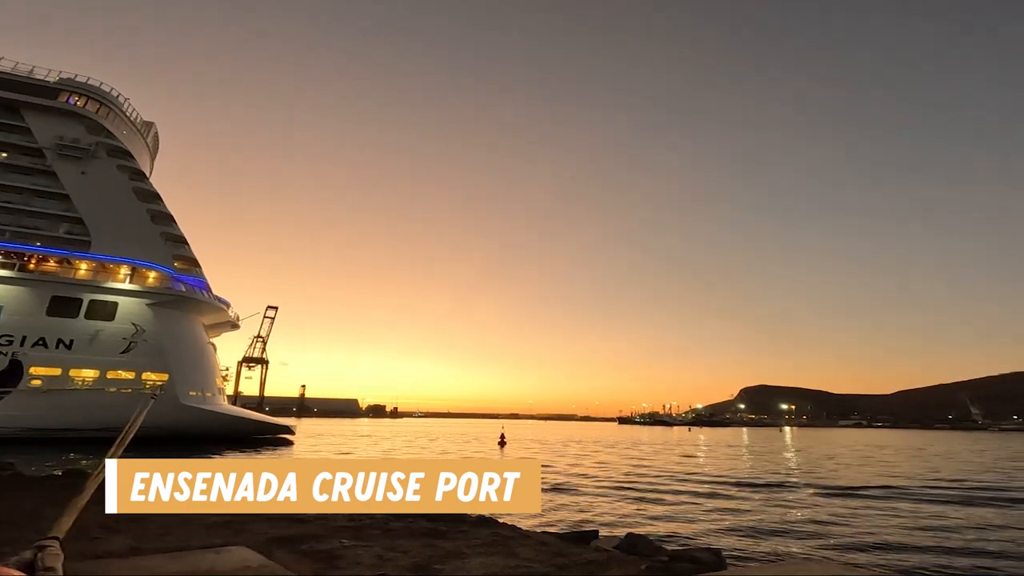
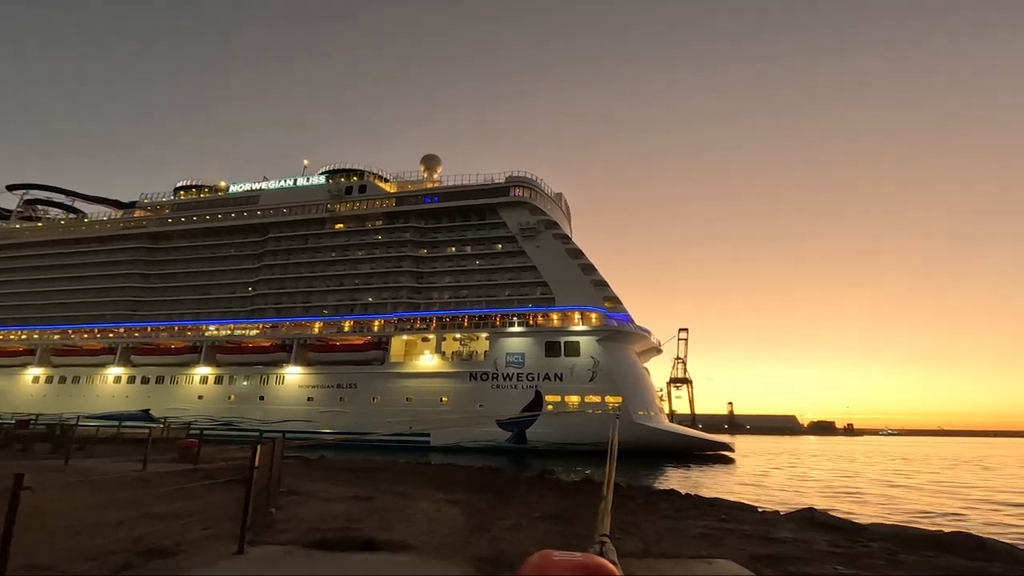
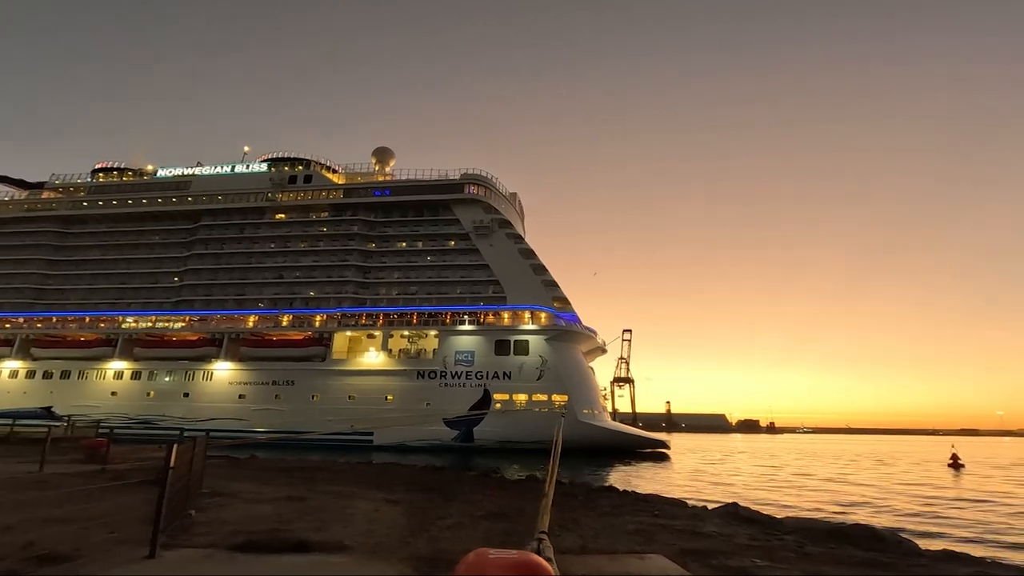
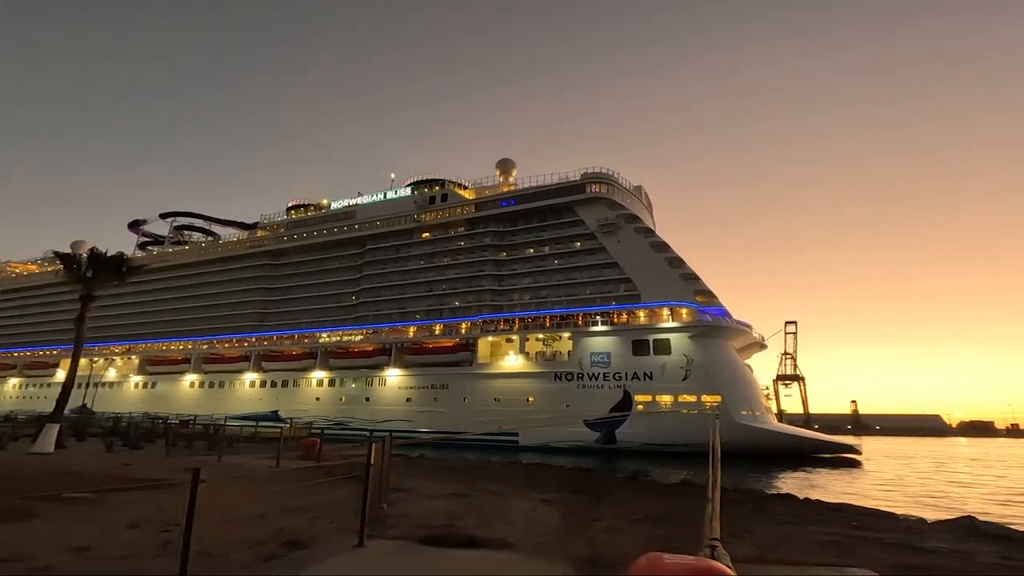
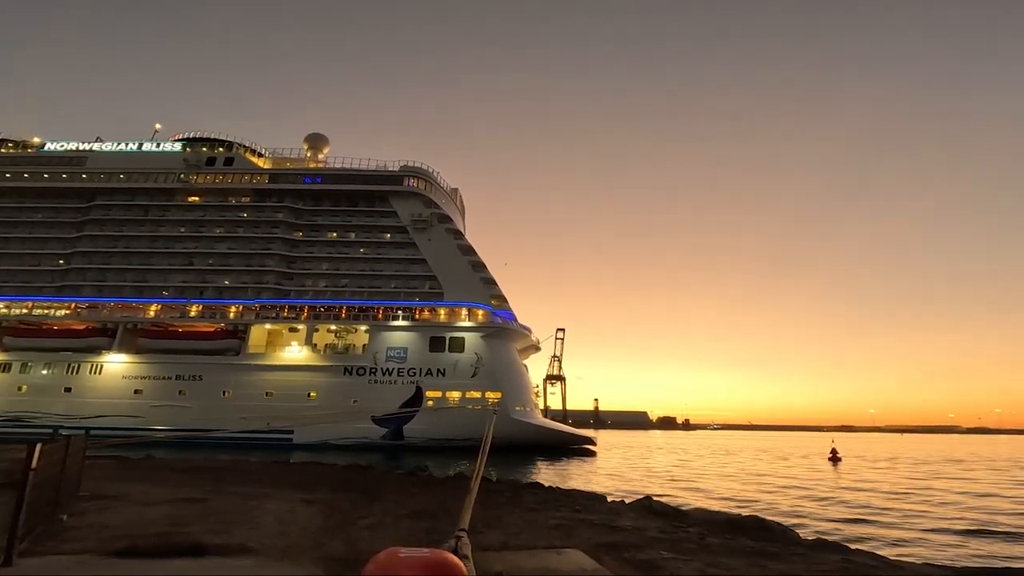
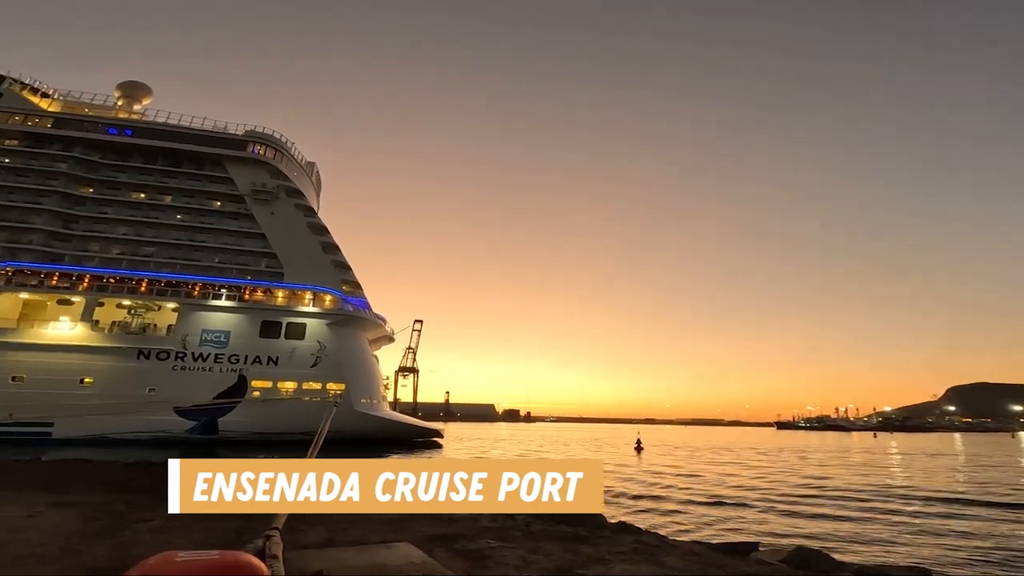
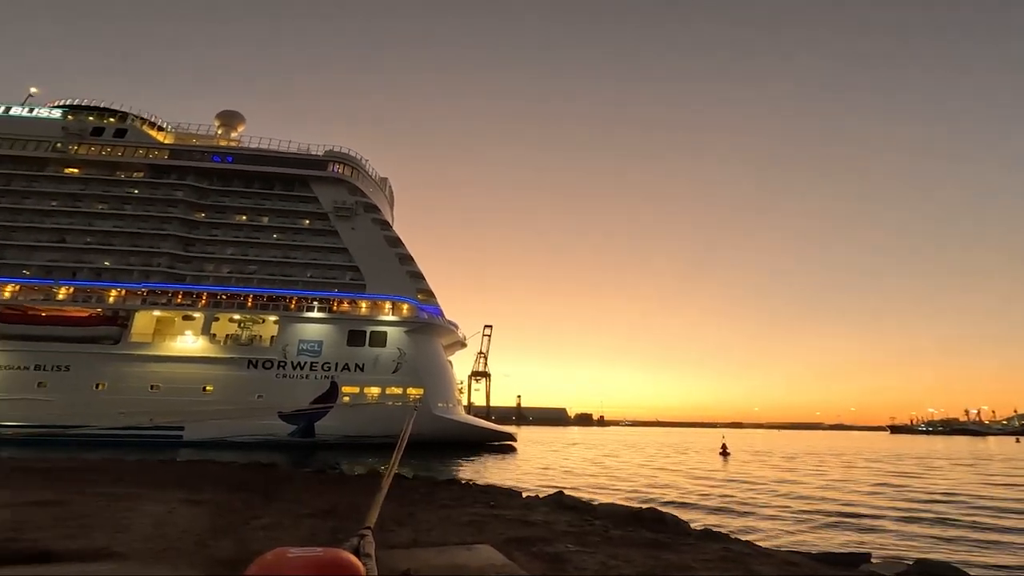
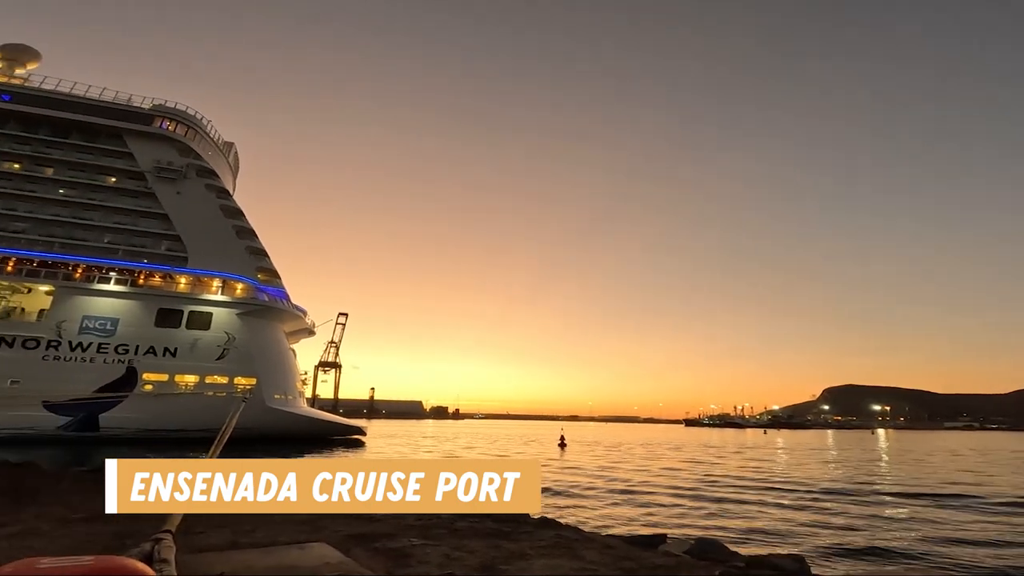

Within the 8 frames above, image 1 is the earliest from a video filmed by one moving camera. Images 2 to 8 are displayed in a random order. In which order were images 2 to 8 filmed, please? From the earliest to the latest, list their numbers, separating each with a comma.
8, 6, 7, 5, 3, 2, 4
